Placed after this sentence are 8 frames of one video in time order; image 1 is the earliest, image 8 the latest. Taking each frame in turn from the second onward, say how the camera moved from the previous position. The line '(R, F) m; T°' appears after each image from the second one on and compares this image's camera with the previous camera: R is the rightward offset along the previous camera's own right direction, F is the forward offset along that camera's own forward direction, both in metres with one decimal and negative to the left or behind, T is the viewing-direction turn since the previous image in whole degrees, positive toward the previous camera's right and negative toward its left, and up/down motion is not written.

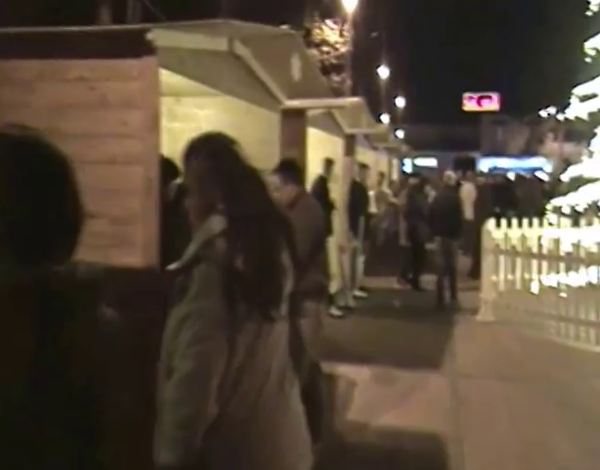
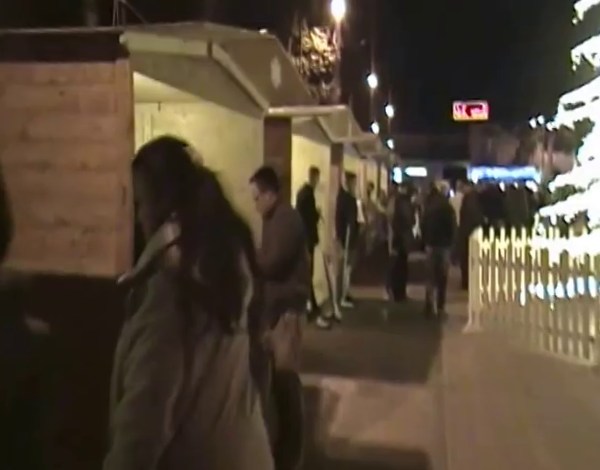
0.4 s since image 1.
(+0.1, +0.1) m; +1°
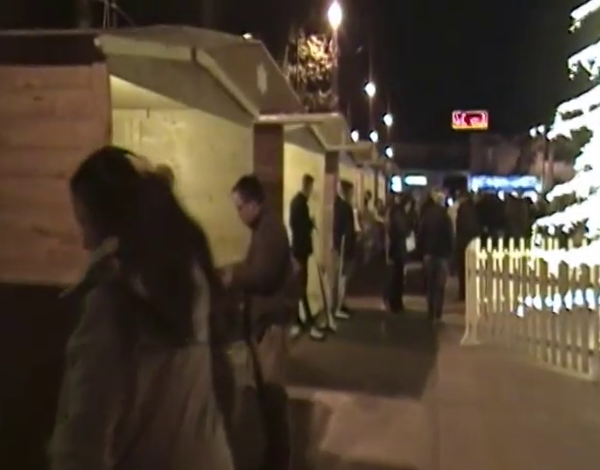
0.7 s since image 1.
(+0.1, +0.2) m; 0°
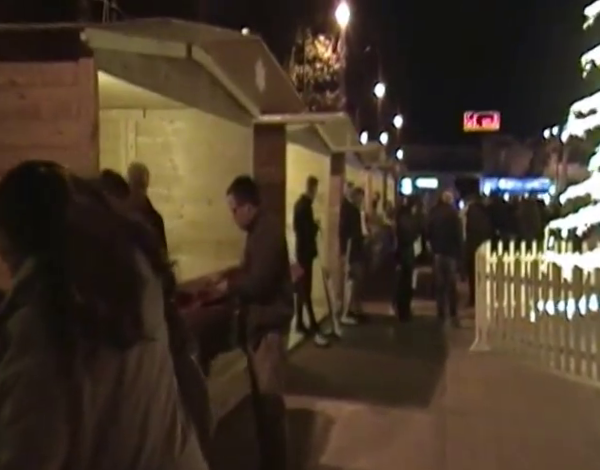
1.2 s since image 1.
(+0.1, +0.2) m; -1°
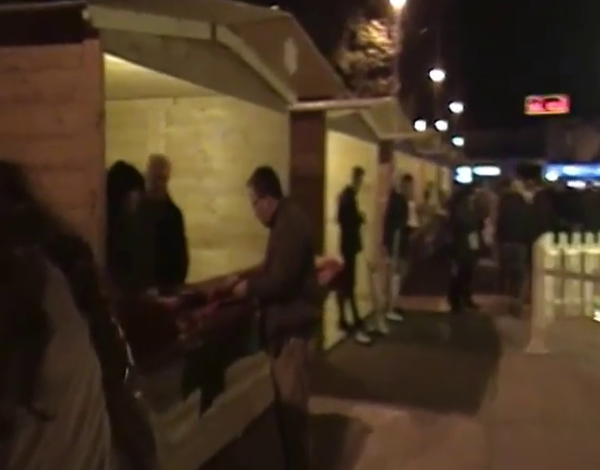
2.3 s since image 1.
(+0.2, +0.4) m; -6°
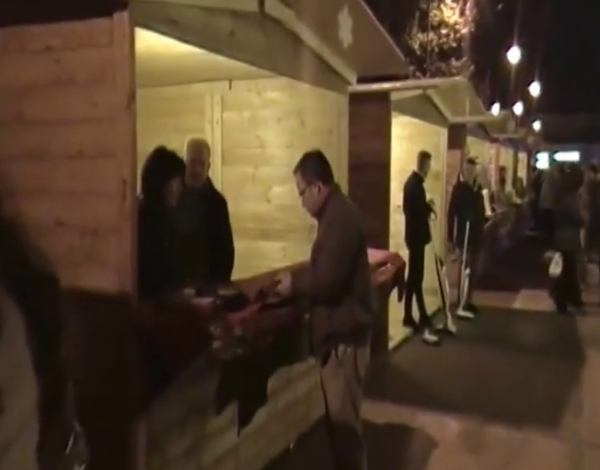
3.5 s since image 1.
(+0.1, +0.4) m; -6°
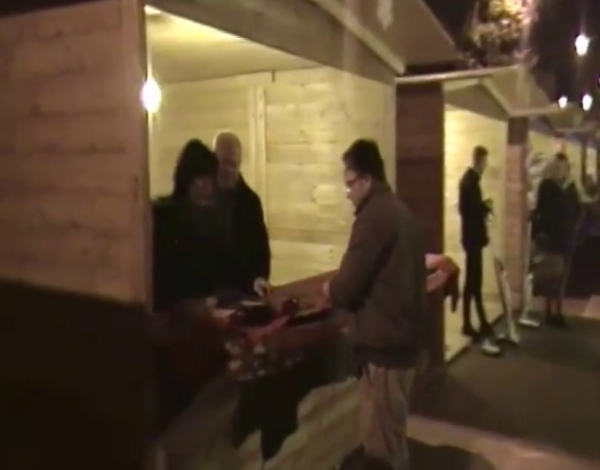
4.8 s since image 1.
(+0.1, +0.4) m; -5°
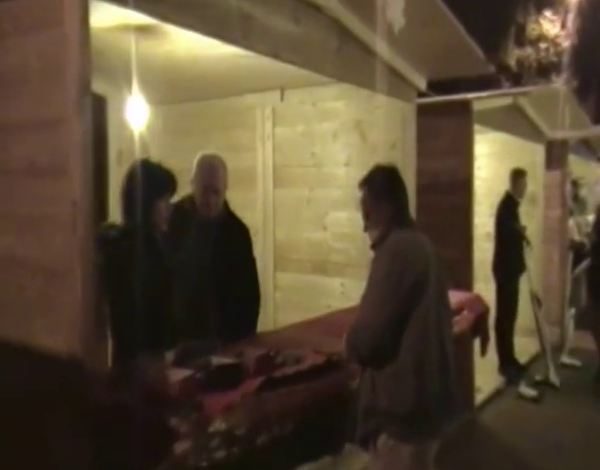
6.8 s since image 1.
(+0.2, +0.5) m; -3°
